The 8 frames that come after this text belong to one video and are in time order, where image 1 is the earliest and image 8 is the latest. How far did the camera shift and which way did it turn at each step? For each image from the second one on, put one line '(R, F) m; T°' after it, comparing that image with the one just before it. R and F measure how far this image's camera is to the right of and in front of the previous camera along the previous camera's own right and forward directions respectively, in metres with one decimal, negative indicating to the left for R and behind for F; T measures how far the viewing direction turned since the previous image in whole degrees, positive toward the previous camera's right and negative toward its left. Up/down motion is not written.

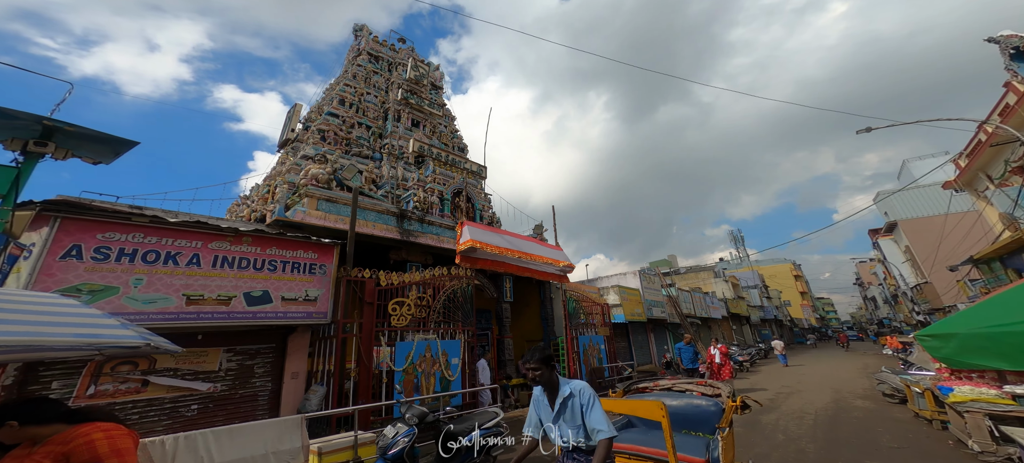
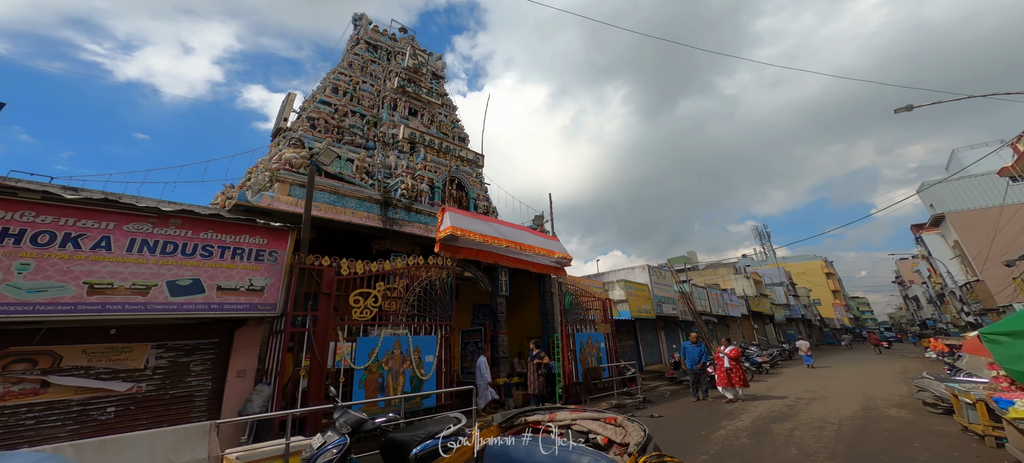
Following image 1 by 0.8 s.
(+0.6, +0.6) m; -3°
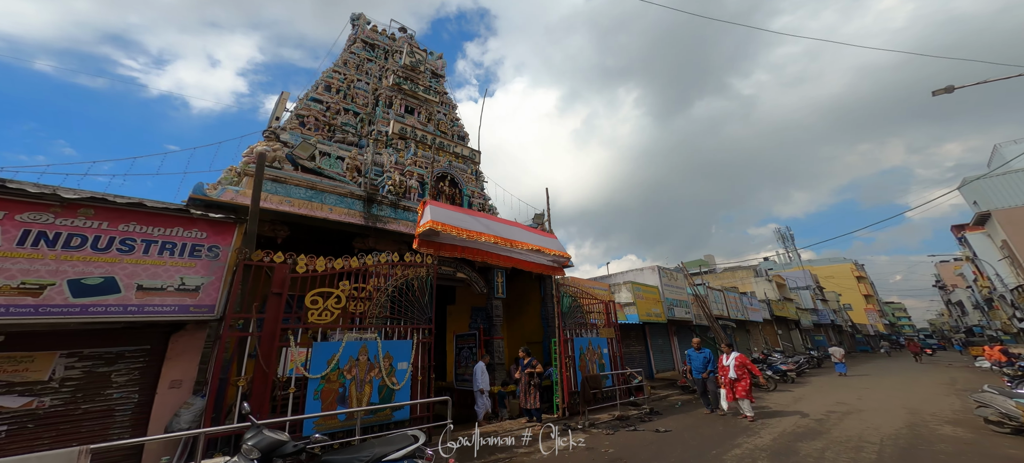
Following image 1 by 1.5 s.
(+0.5, +0.6) m; -3°
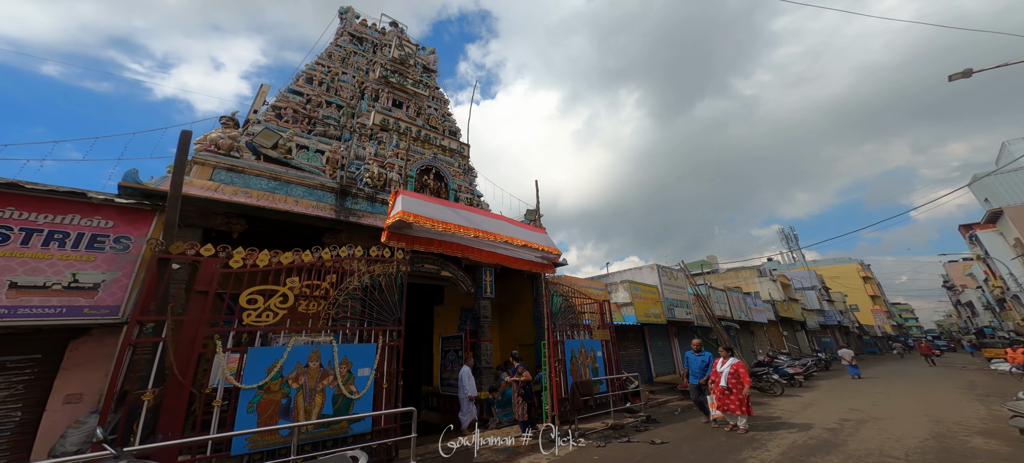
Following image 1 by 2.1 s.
(+0.4, +0.6) m; 0°
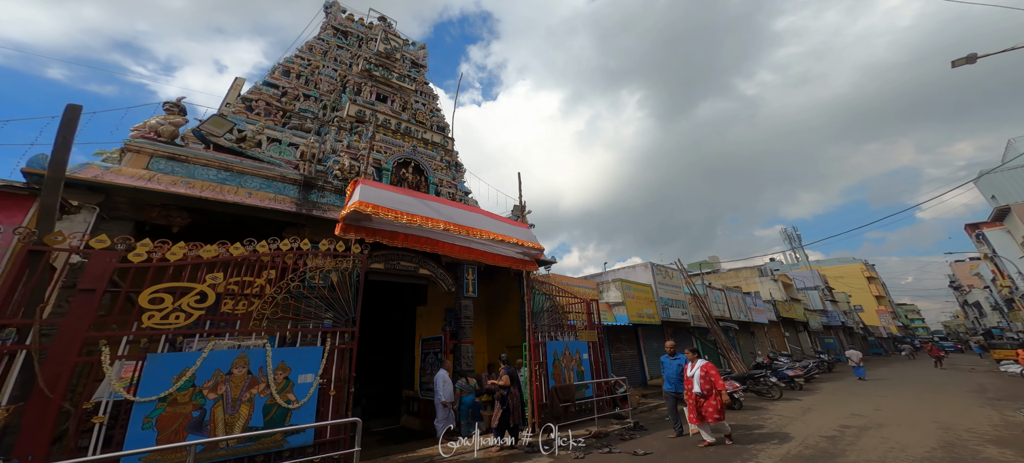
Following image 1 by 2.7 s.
(+0.5, +0.4) m; 0°
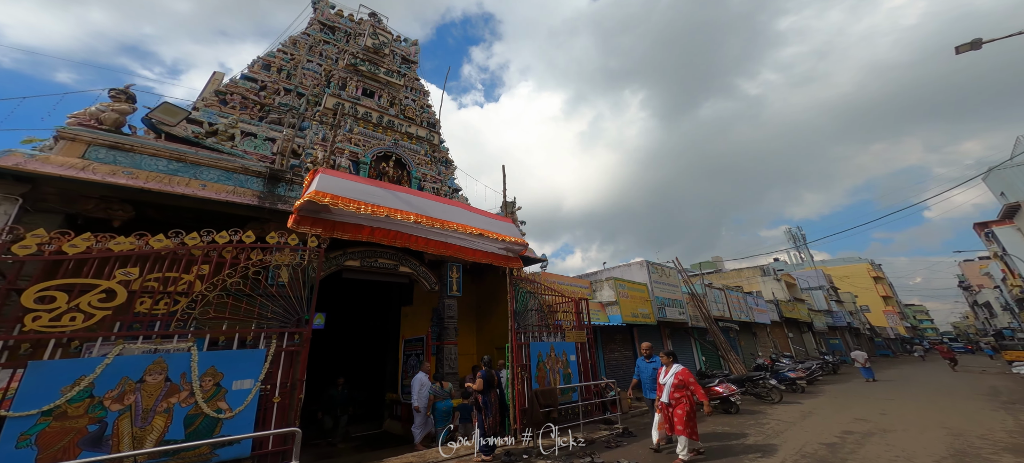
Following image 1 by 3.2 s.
(+0.4, +0.4) m; -1°
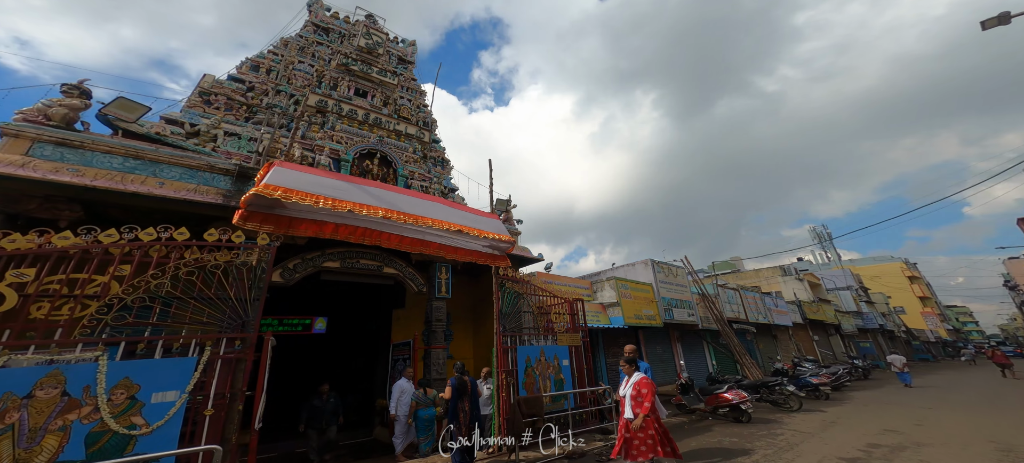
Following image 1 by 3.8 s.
(+0.6, +0.4) m; -3°
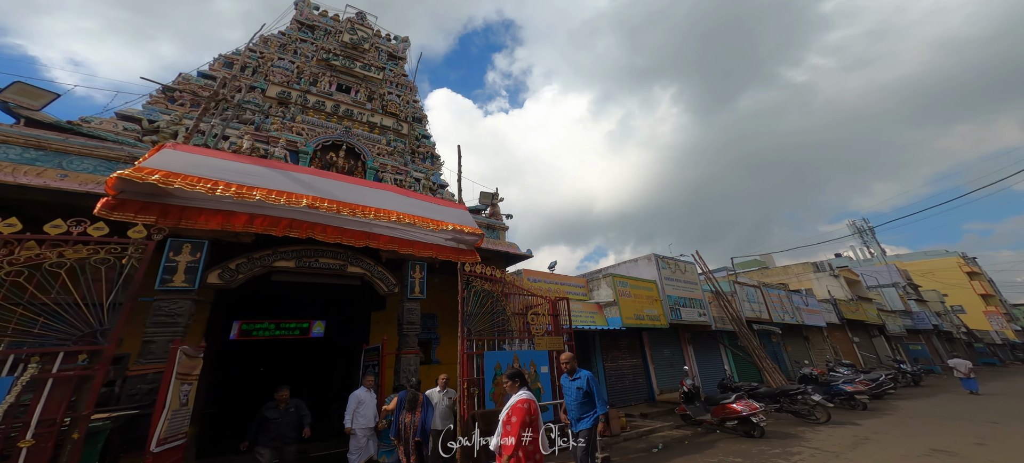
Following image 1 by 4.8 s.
(+1.0, +0.8) m; -4°
